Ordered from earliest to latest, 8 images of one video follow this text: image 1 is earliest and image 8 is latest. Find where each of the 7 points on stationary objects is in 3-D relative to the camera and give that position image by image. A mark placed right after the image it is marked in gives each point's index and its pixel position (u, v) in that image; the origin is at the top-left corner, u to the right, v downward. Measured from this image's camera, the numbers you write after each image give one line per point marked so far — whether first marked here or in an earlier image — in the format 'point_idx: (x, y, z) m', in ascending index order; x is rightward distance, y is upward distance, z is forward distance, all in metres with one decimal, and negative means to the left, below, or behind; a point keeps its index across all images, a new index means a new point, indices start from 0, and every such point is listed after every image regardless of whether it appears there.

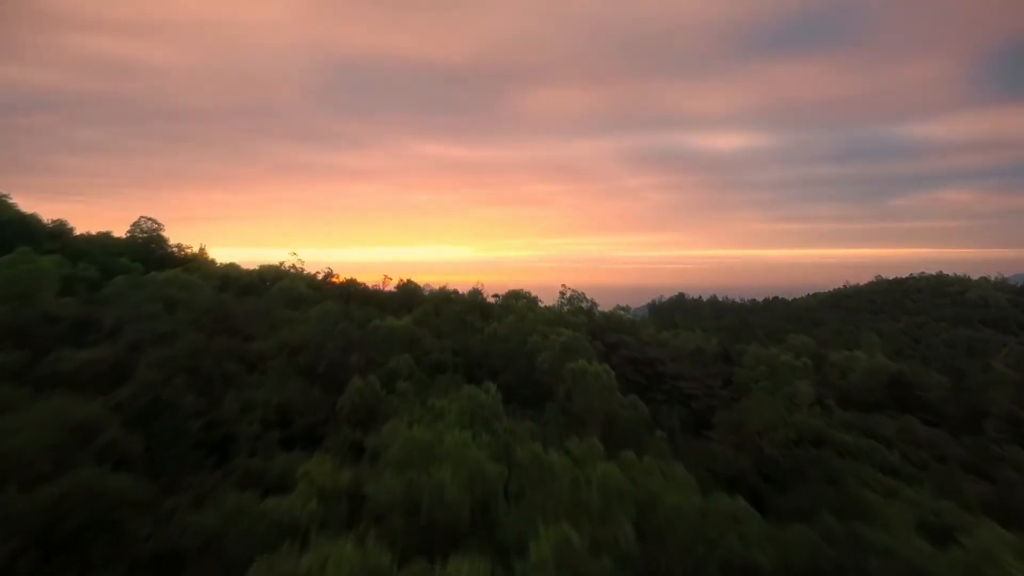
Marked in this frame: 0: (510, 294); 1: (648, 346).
0: (-0.1, -0.2, +15.1) m
1: (+3.8, -1.6, +14.8) m
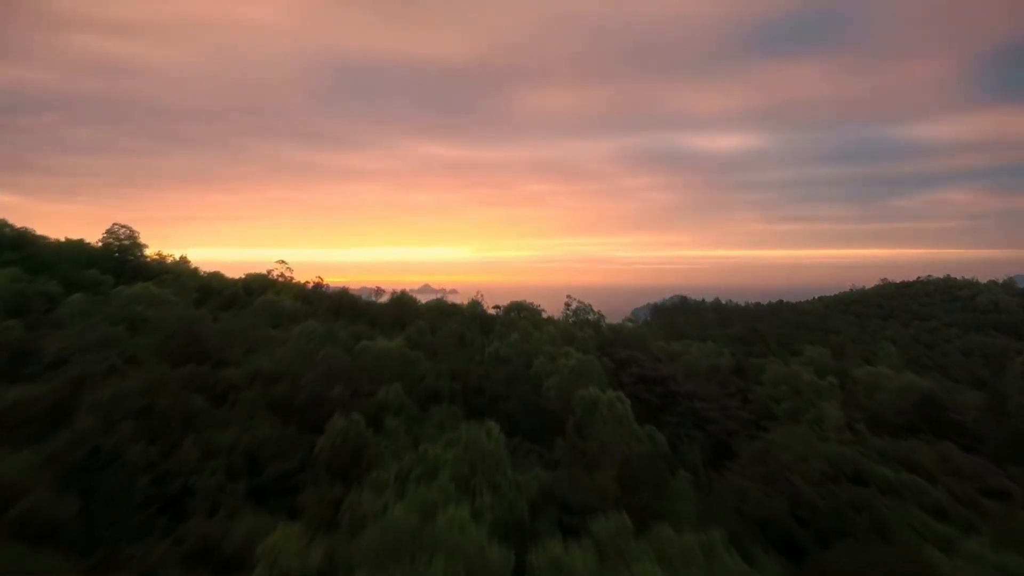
0: (0.0, -0.5, +14.1) m
1: (+3.8, -1.9, +13.8) m
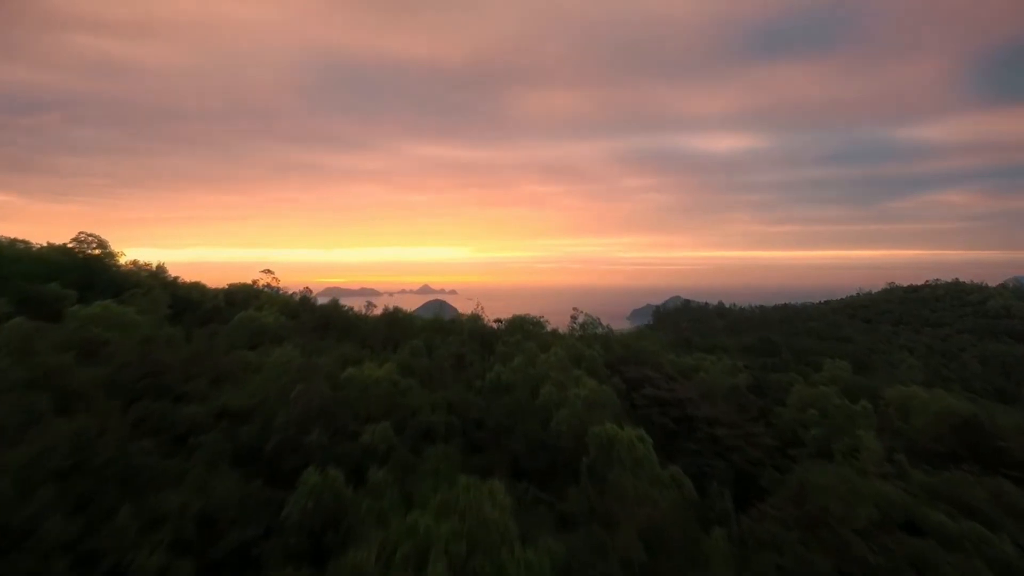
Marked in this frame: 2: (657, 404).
0: (+0.1, -0.8, +13.1) m
1: (+3.9, -2.2, +12.8) m
2: (+3.2, -2.5, +11.6) m
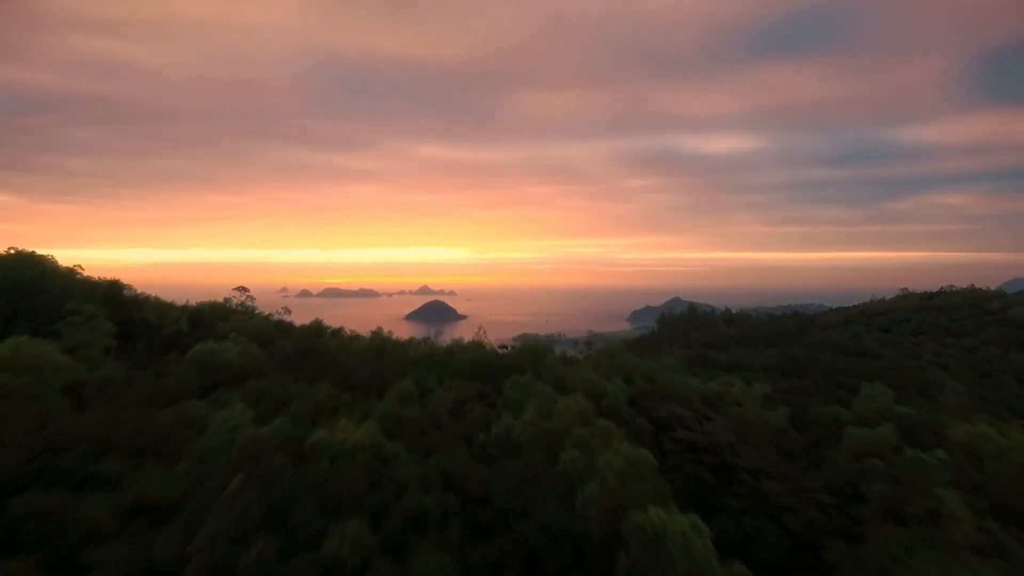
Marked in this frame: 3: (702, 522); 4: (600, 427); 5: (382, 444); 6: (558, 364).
0: (+0.2, -1.3, +11.4) m
1: (+4.0, -2.7, +11.1) m
2: (+3.3, -3.0, +9.8) m
3: (+2.1, -2.5, +5.8) m
4: (+1.2, -2.0, +7.4) m
5: (-1.6, -1.9, +6.4) m
6: (+0.9, -1.6, +10.8) m
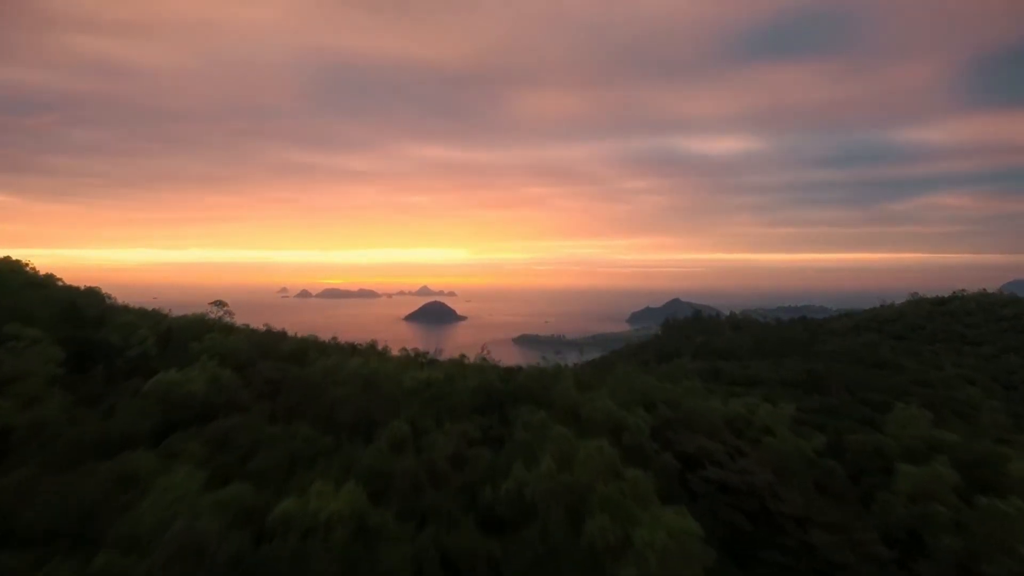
0: (+0.4, -1.6, +10.1) m
1: (+4.2, -3.0, +9.9) m
2: (+3.5, -3.3, +8.6) m
3: (+2.2, -2.8, +4.5) m
4: (+1.4, -2.3, +6.2) m
5: (-1.4, -2.2, +5.2) m
6: (+1.1, -1.9, +9.6) m
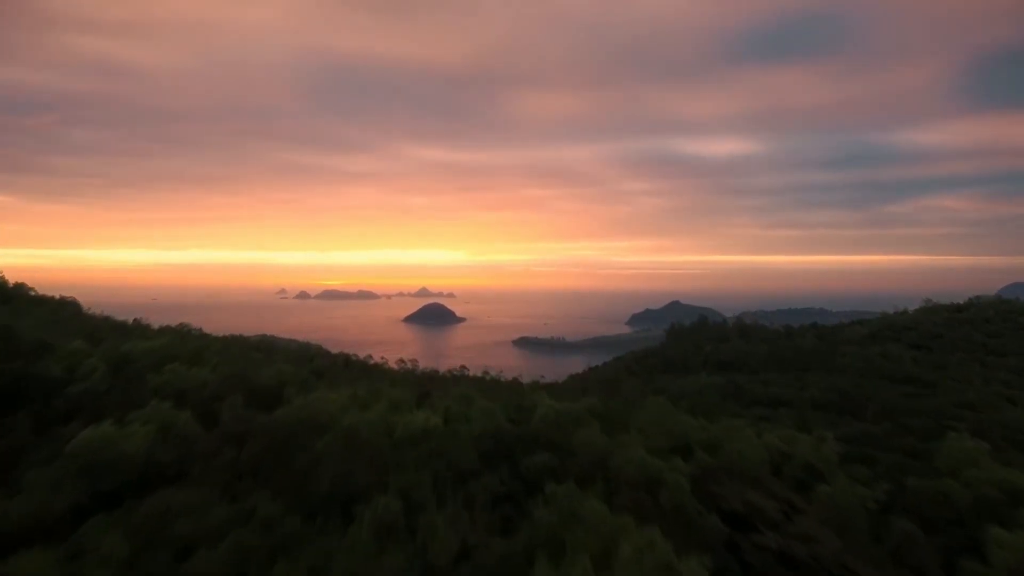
0: (+0.6, -2.0, +8.6) m
1: (+4.4, -3.5, +8.3) m
2: (+3.7, -3.7, +7.1) m
3: (+2.4, -3.2, +3.0) m
4: (+1.6, -2.7, +4.7) m
5: (-1.2, -2.6, +3.6) m
6: (+1.3, -2.3, +8.0) m
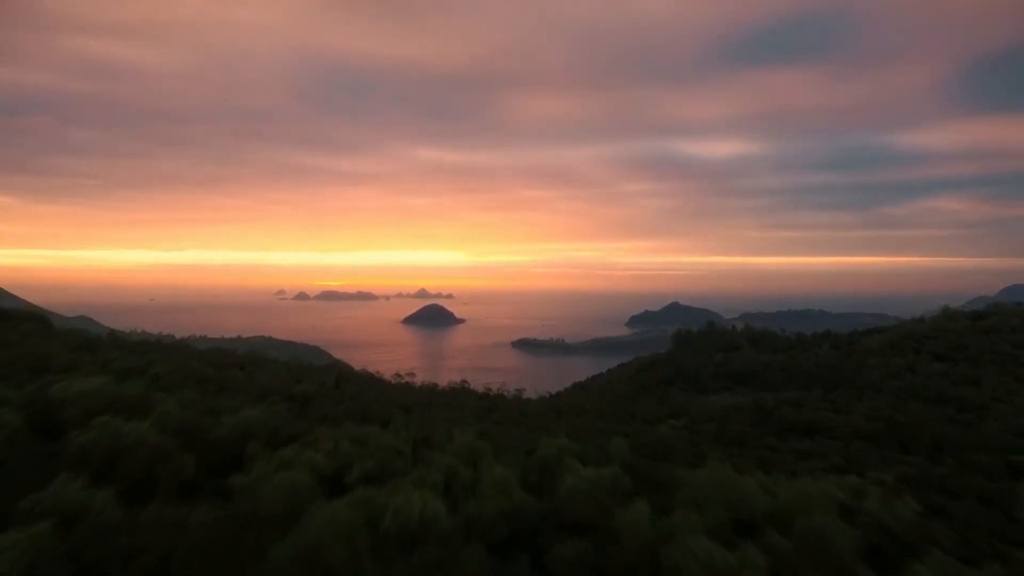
0: (+0.8, -2.5, +6.7) m
1: (+4.6, -3.9, +6.5) m
2: (+3.9, -4.2, +5.2) m
3: (+2.7, -3.7, +1.1) m
4: (+1.9, -3.1, +2.8) m
5: (-0.9, -3.0, +1.8) m
6: (+1.5, -2.7, +6.2) m
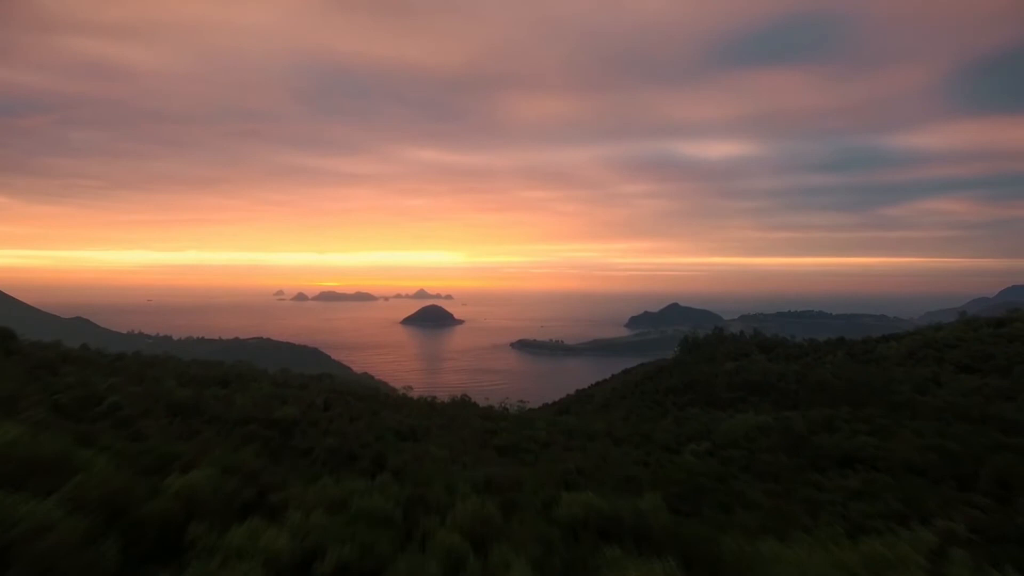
0: (+1.0, -2.8, +5.0) m
1: (+4.9, -4.3, +4.8) m
2: (+4.1, -4.6, +3.5) m
3: (+2.9, -4.0, -0.6) m
4: (+2.1, -3.5, +1.1) m
5: (-0.7, -3.4, 0.0) m
6: (+1.8, -3.1, +4.5) m
